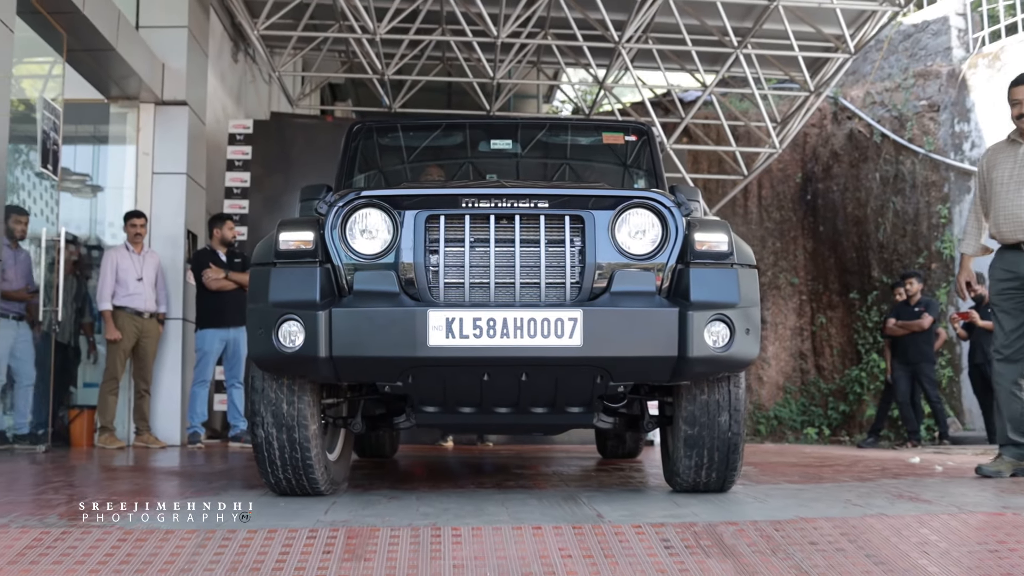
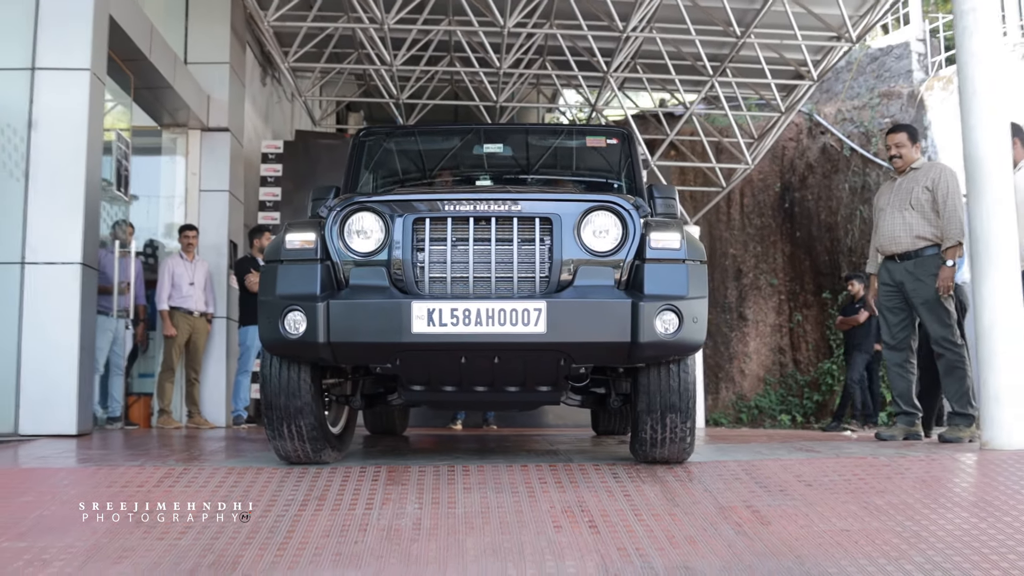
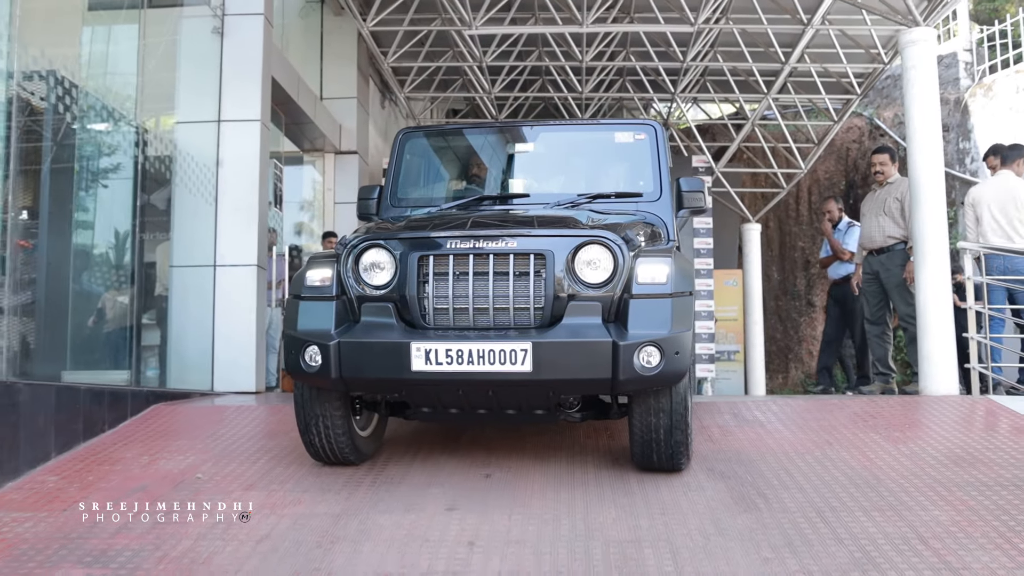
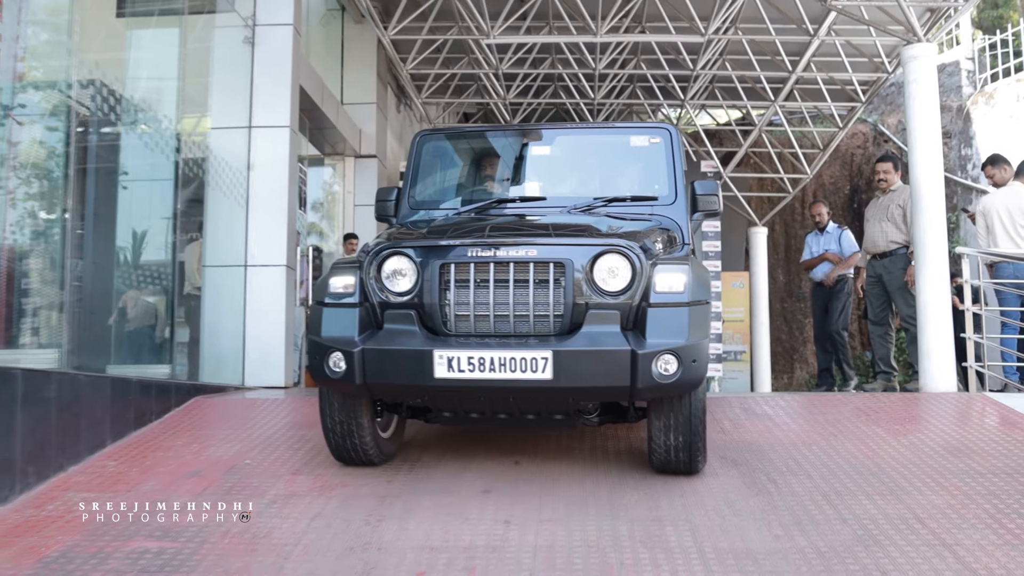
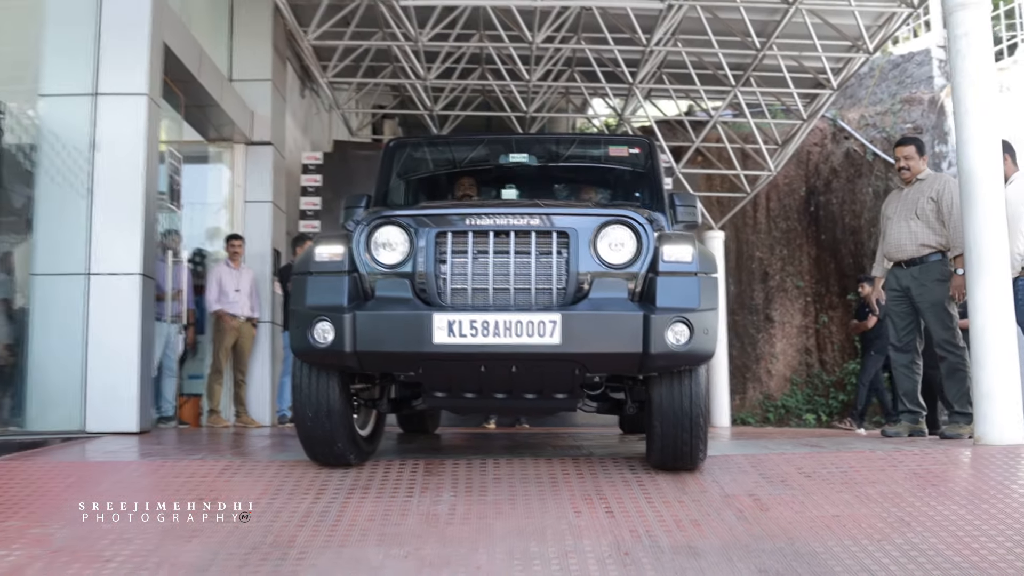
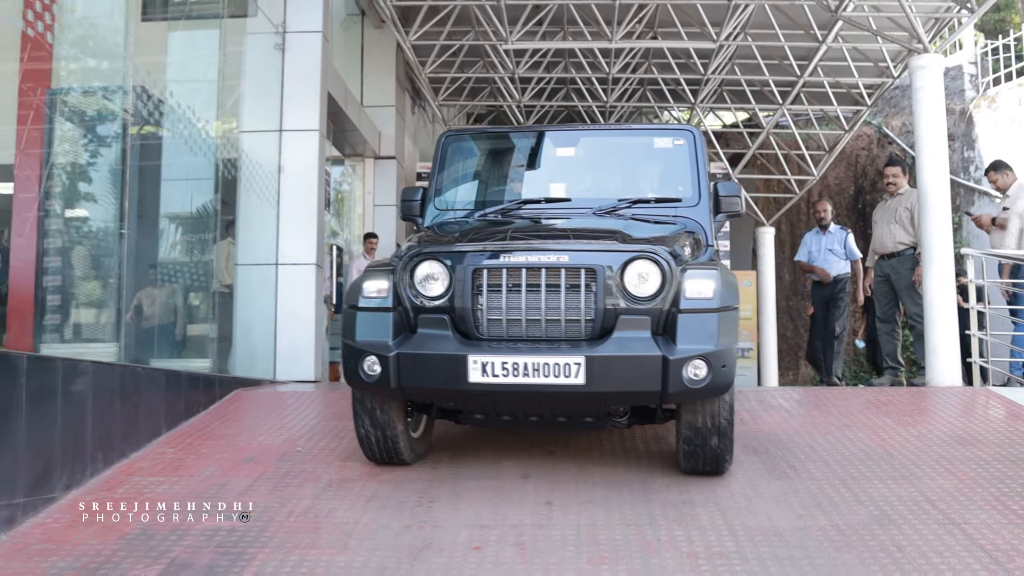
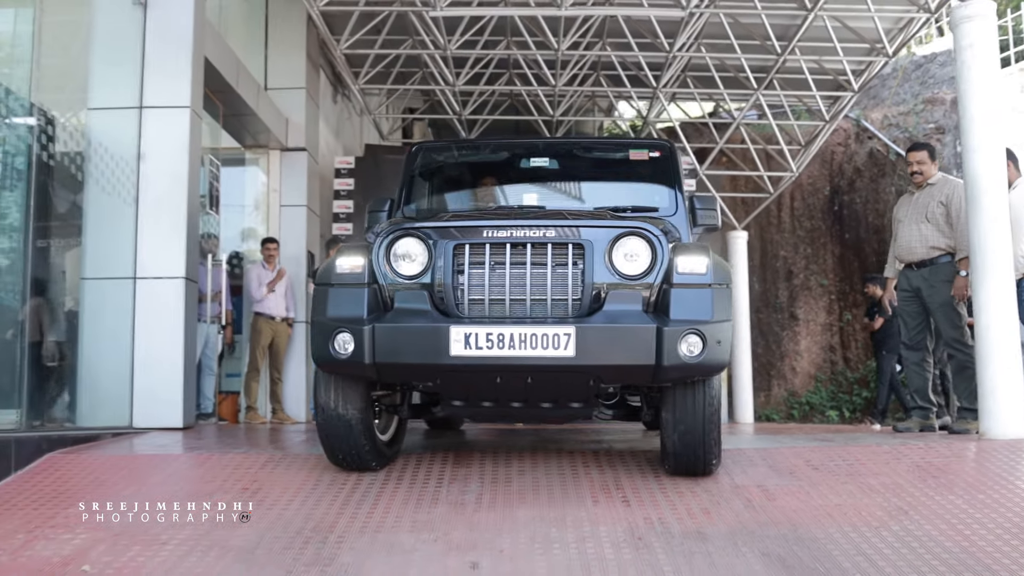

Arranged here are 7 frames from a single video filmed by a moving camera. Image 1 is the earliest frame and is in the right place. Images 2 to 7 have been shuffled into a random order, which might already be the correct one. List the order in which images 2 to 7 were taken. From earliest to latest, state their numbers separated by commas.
2, 5, 7, 3, 4, 6
